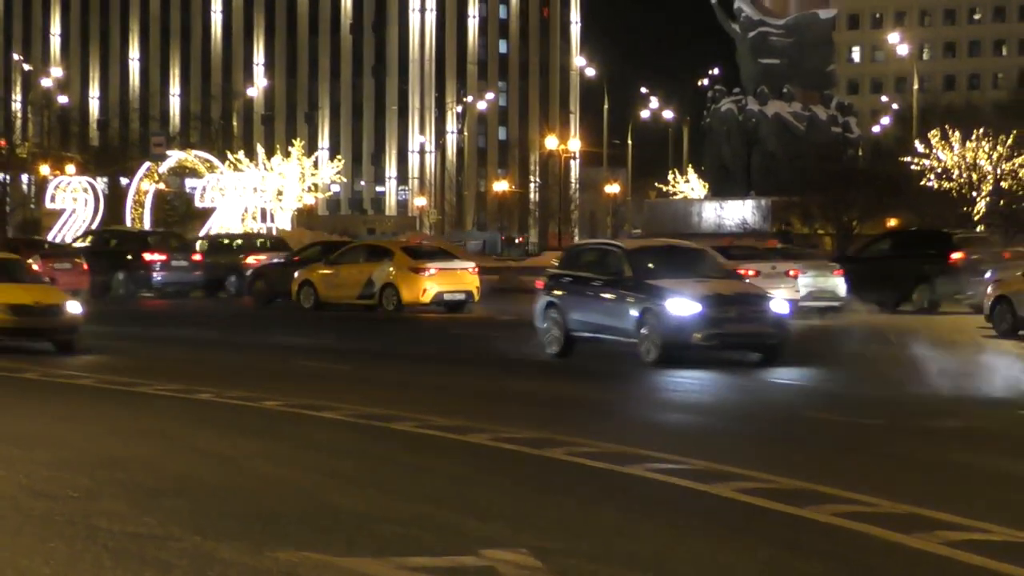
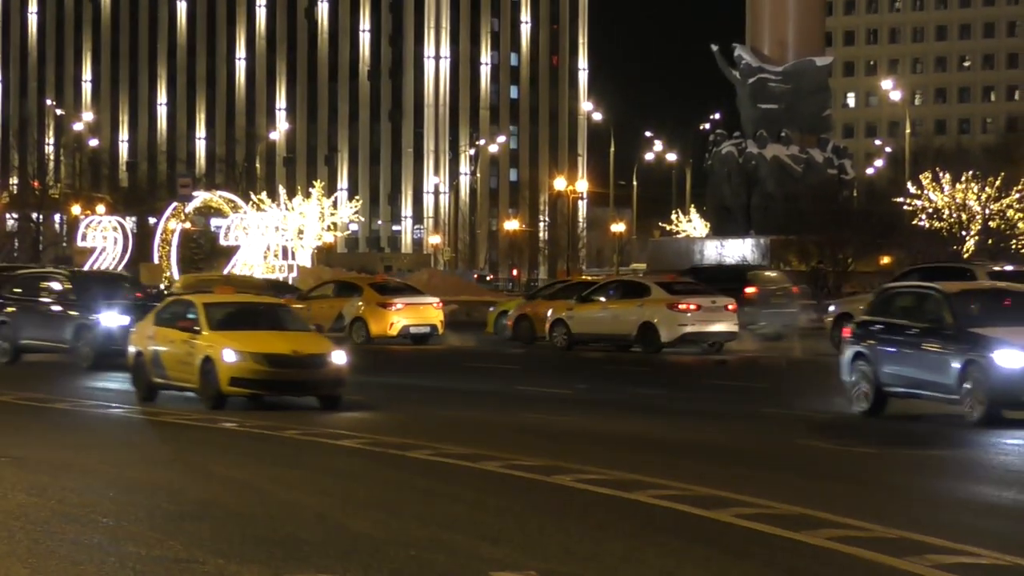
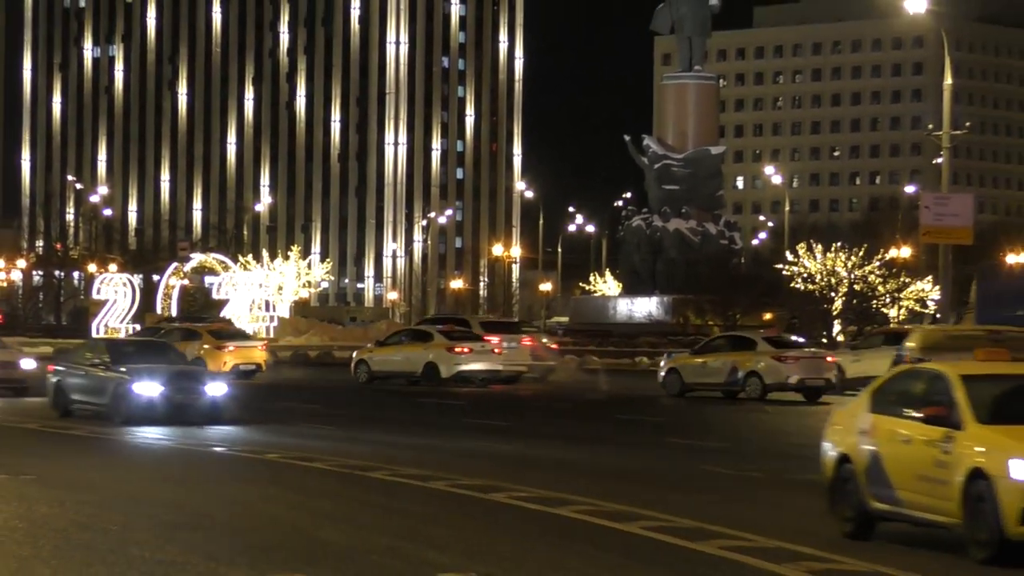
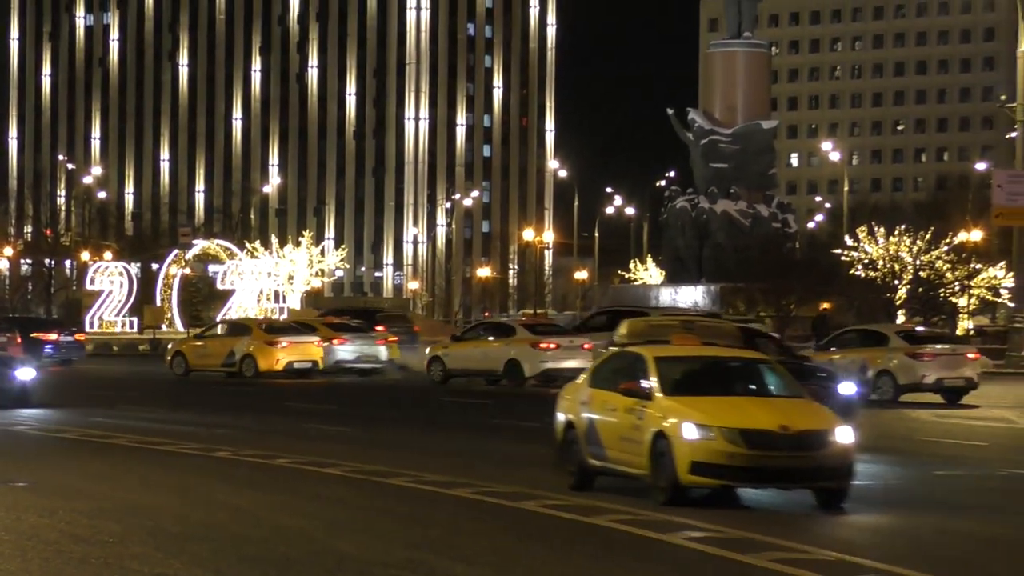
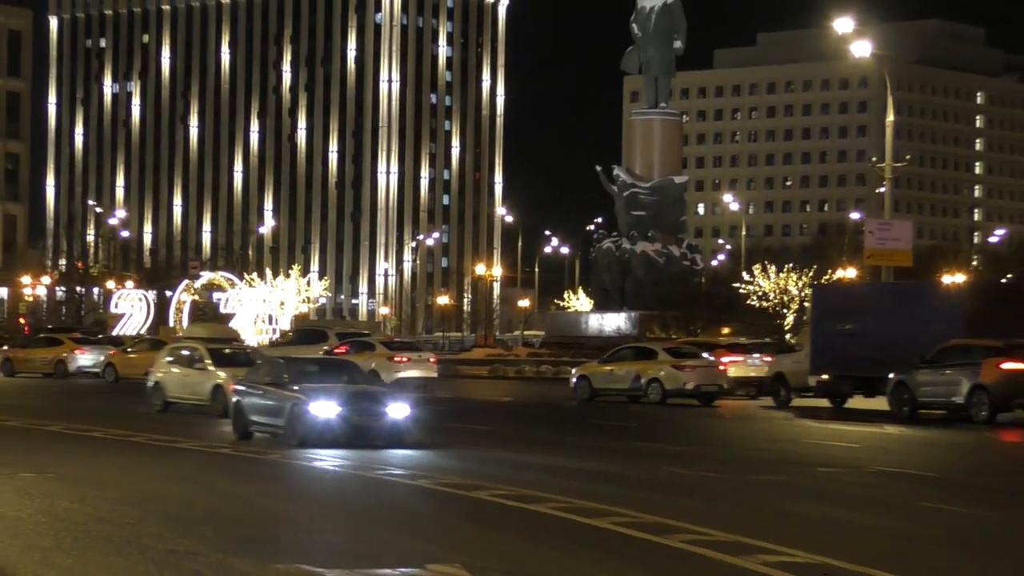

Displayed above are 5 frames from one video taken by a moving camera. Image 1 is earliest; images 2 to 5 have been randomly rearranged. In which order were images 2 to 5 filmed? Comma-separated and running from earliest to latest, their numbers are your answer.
2, 4, 3, 5
